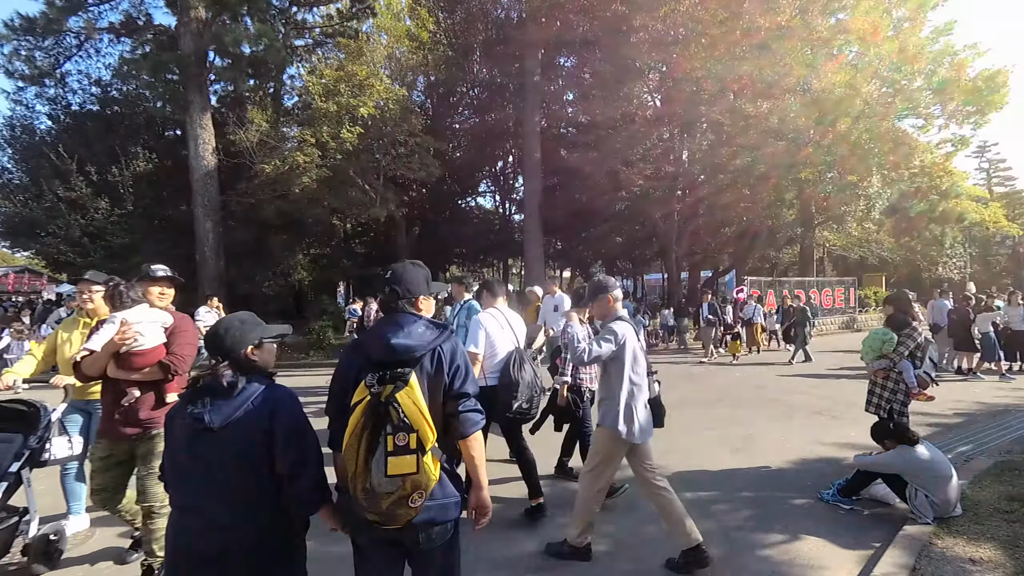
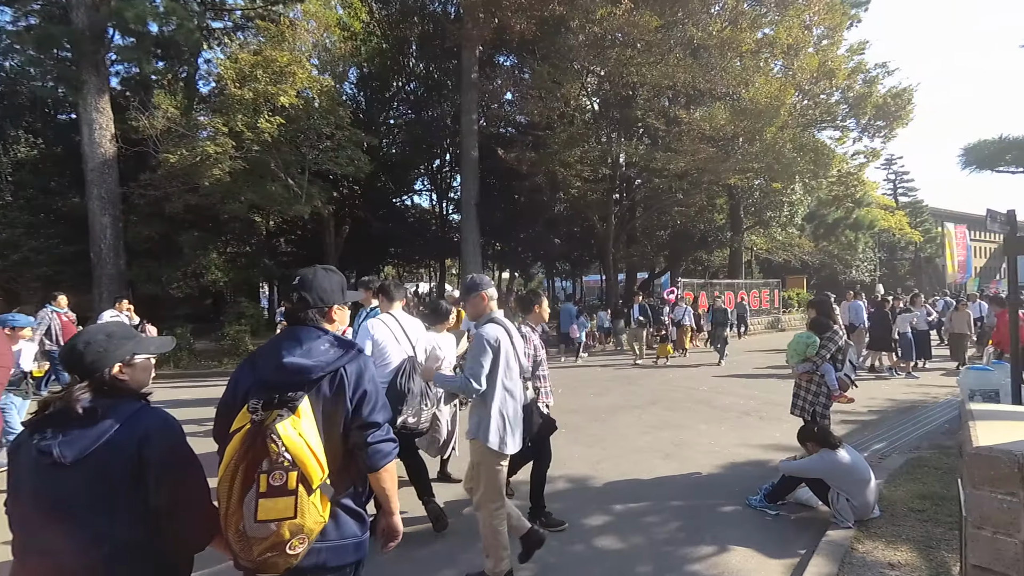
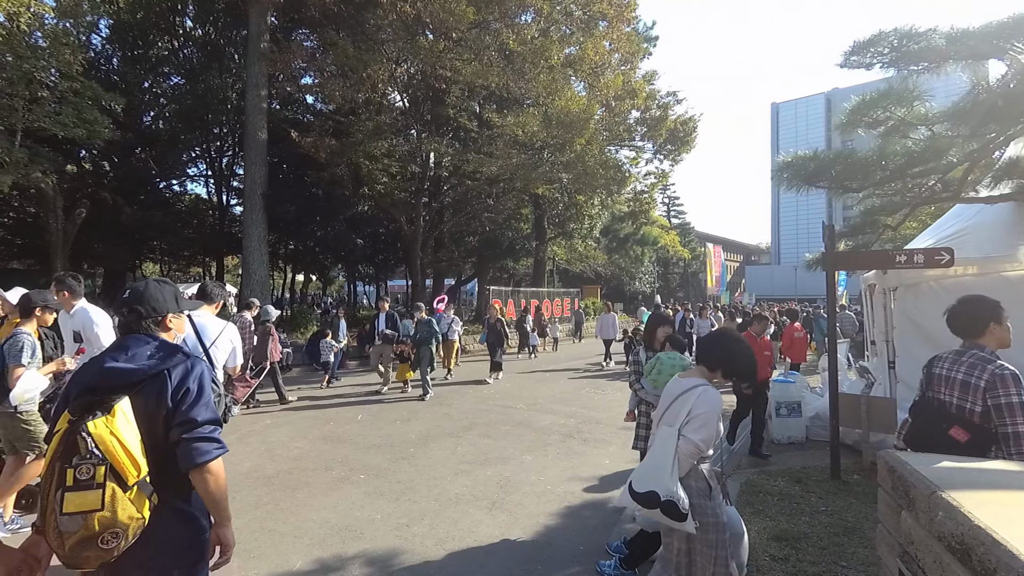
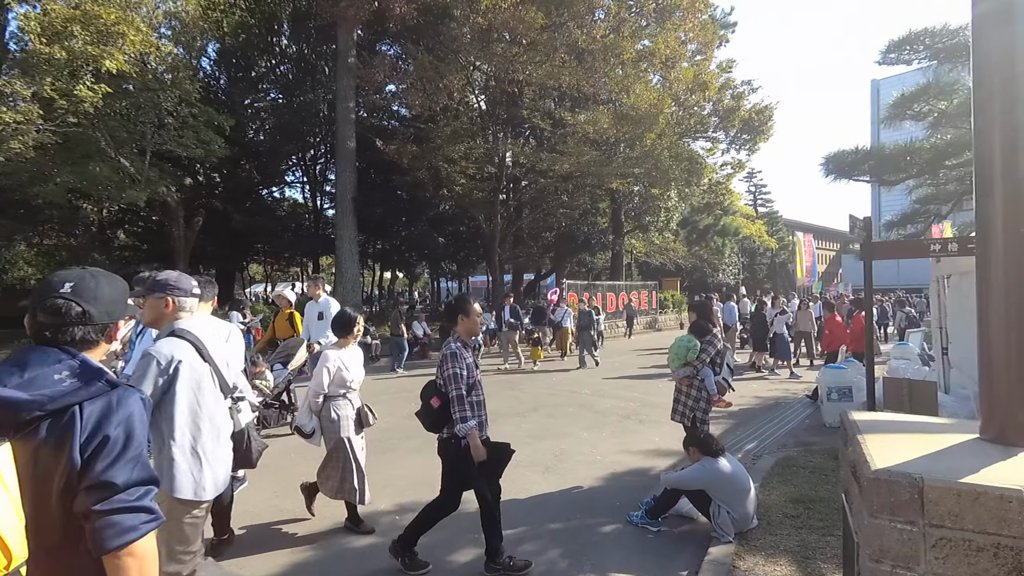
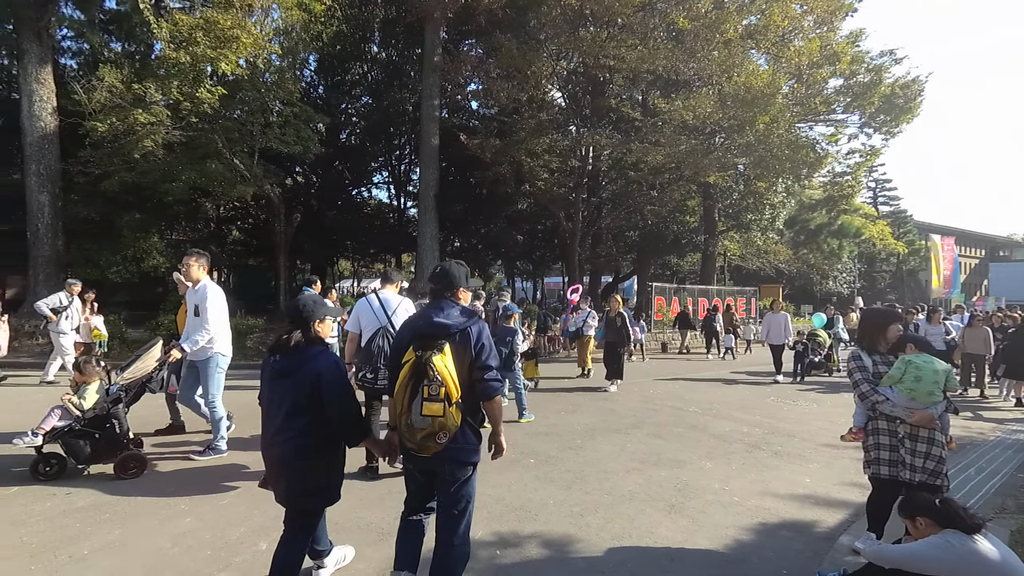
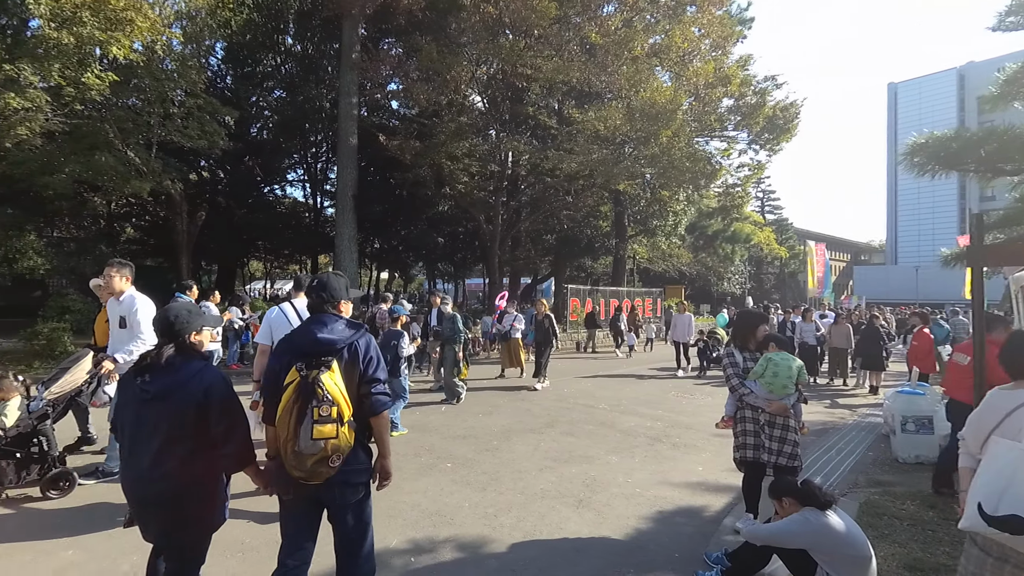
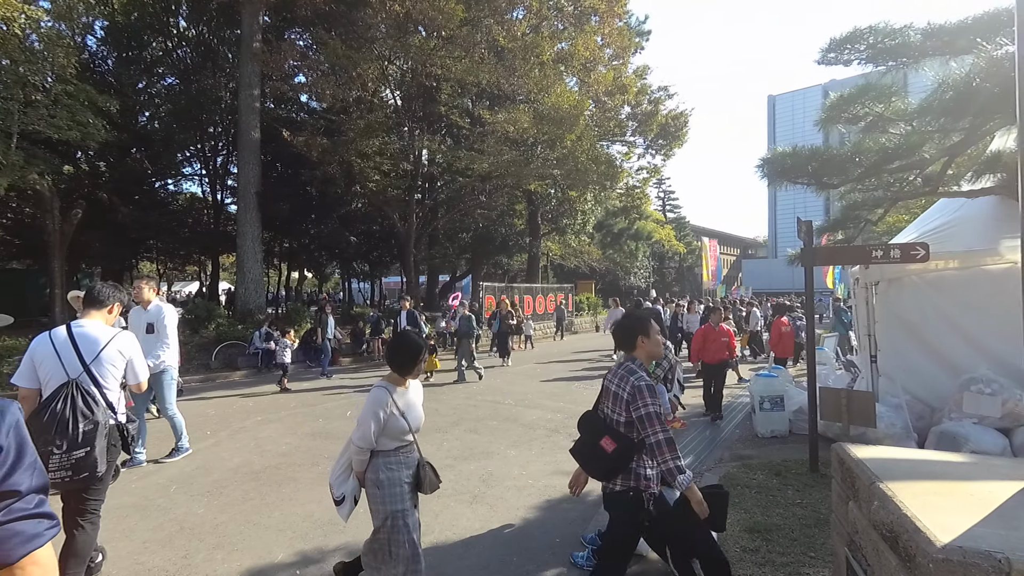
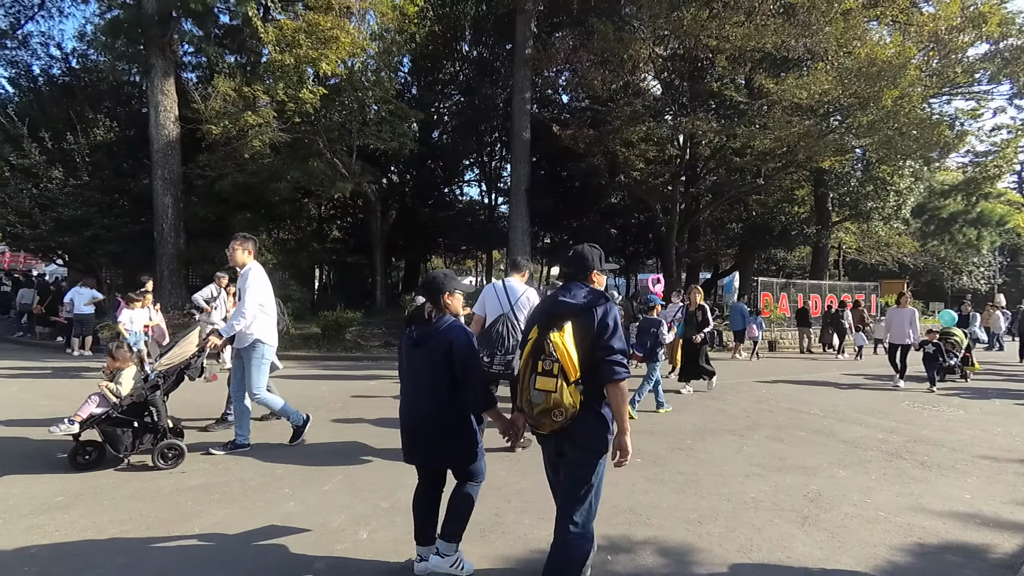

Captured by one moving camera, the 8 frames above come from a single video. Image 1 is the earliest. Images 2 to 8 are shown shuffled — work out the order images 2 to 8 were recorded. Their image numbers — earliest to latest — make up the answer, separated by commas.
2, 4, 7, 3, 6, 5, 8
